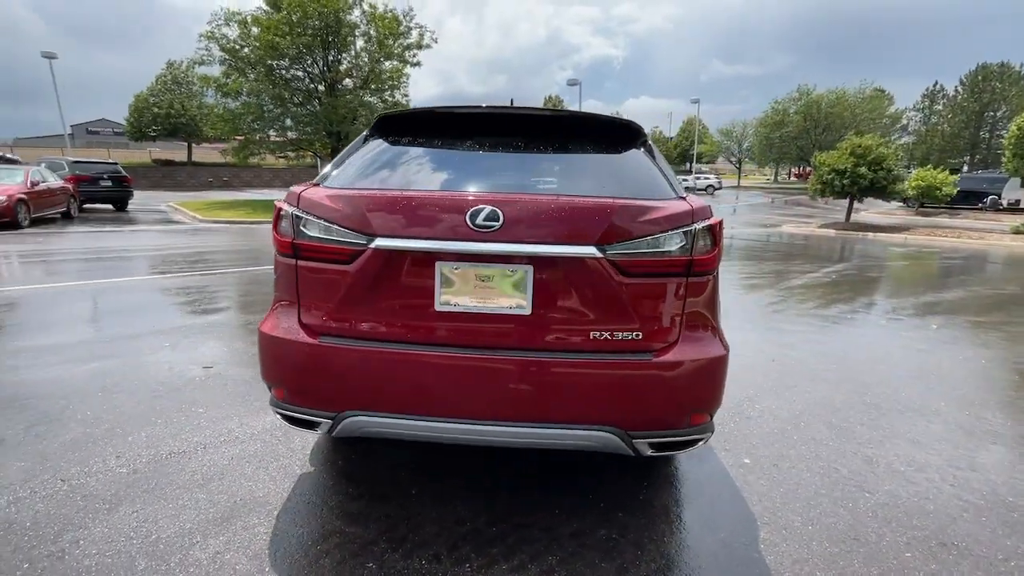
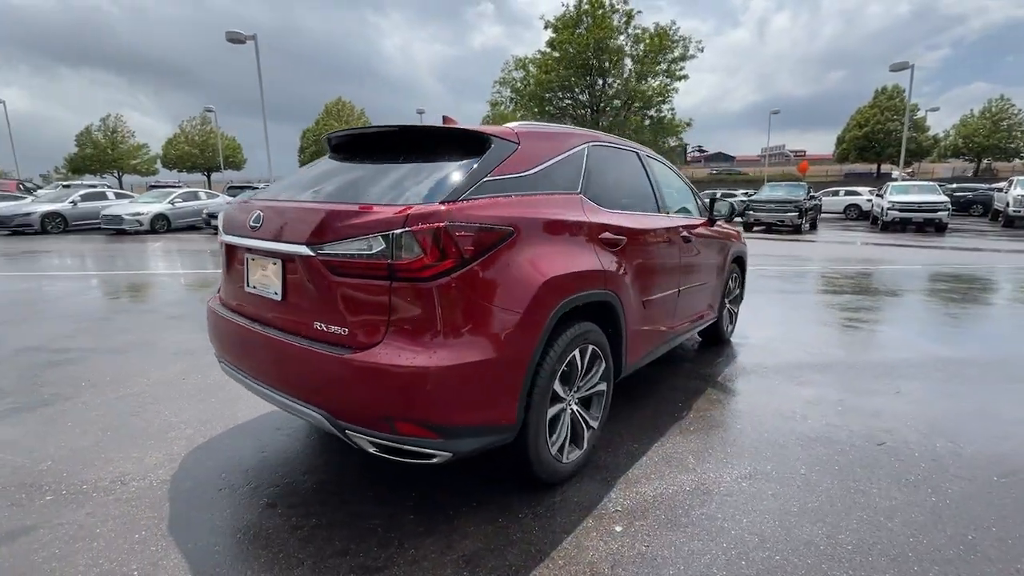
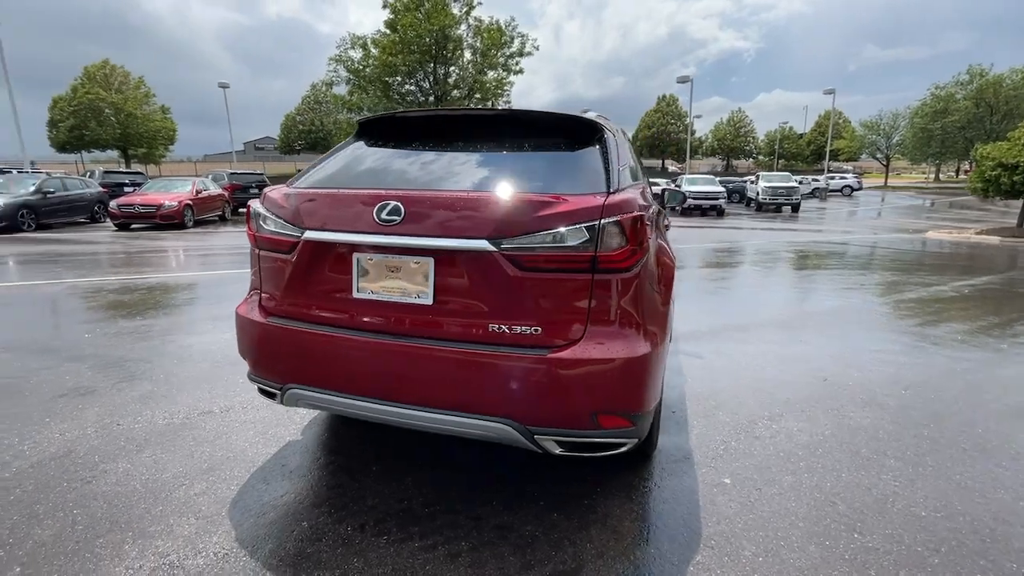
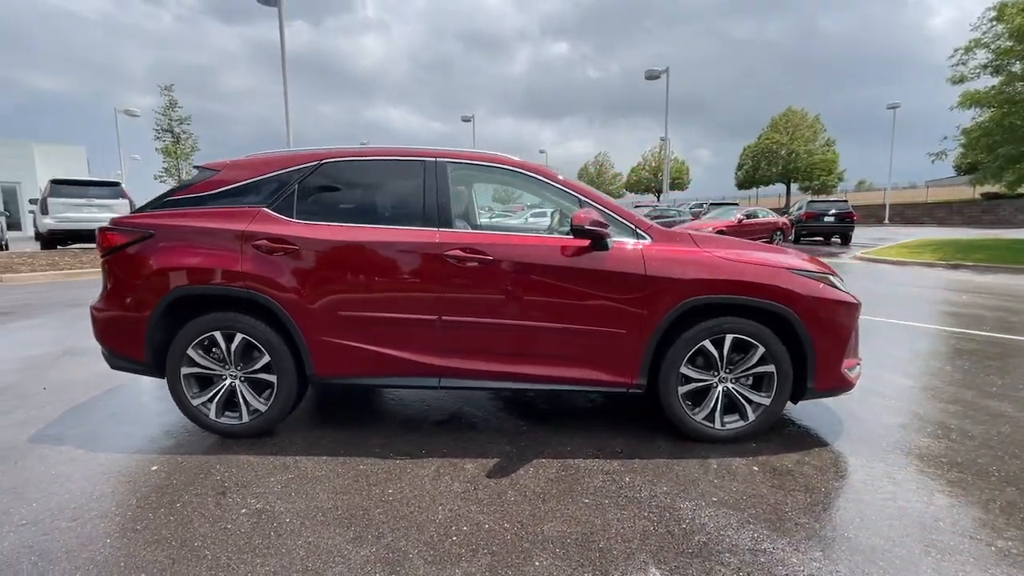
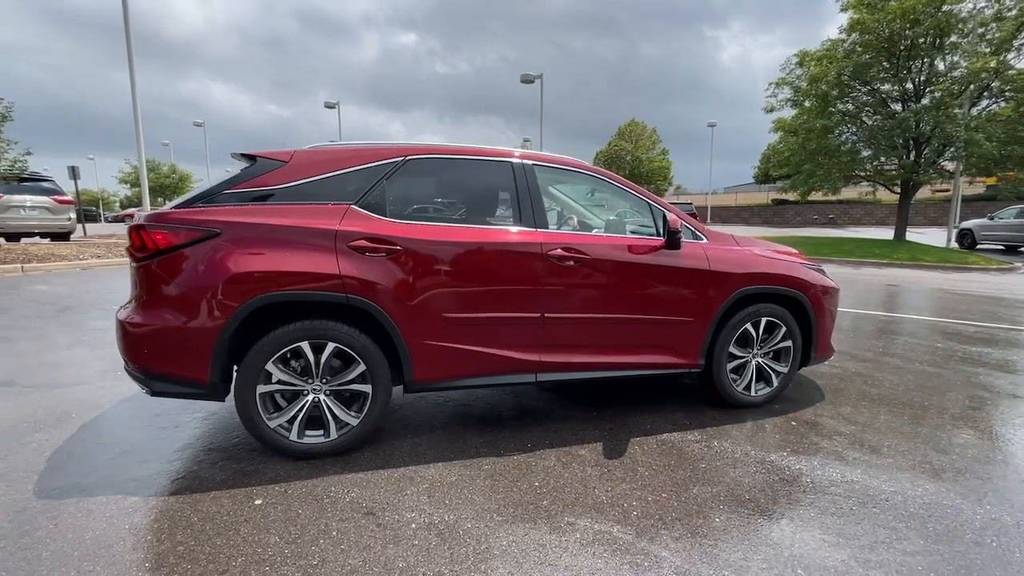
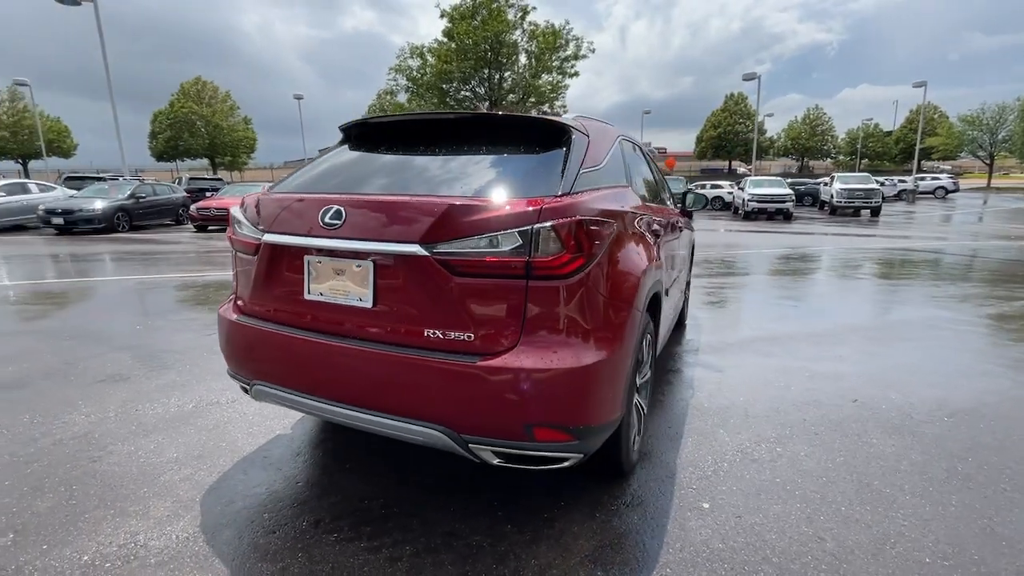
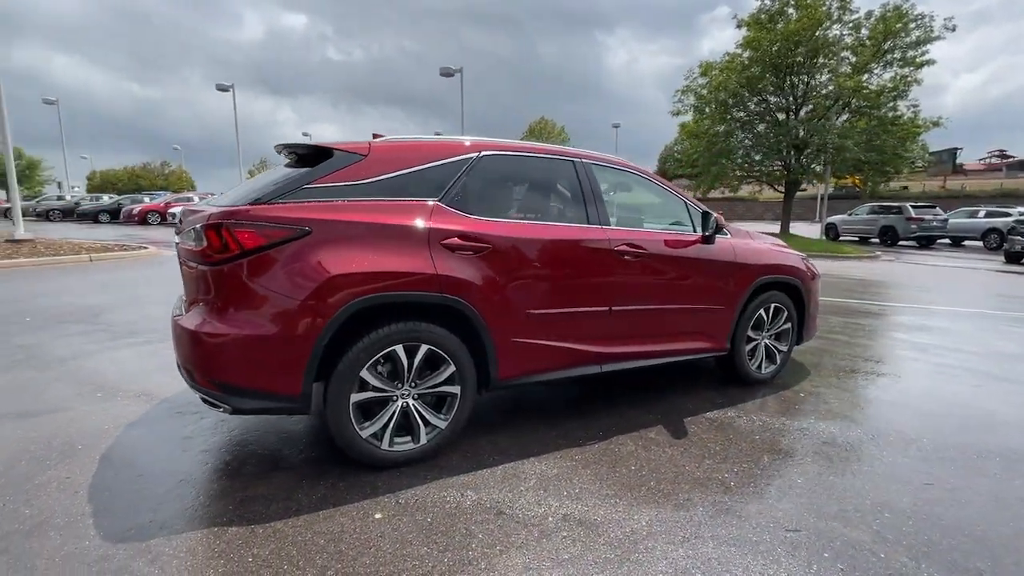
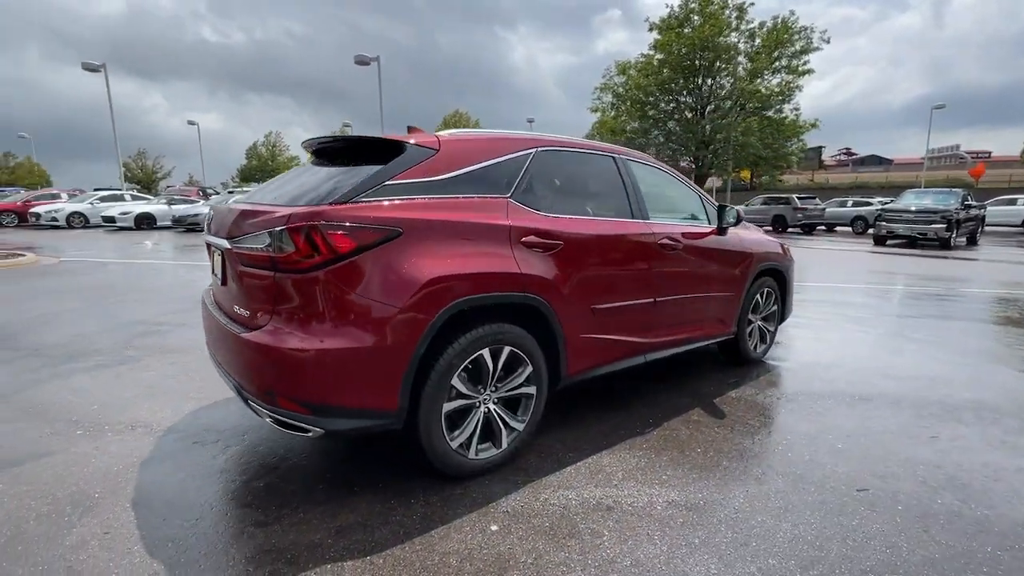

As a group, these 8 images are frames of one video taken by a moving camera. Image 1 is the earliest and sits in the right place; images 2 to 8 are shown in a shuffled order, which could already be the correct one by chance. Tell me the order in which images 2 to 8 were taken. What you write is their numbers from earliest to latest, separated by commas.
3, 6, 2, 8, 7, 5, 4
